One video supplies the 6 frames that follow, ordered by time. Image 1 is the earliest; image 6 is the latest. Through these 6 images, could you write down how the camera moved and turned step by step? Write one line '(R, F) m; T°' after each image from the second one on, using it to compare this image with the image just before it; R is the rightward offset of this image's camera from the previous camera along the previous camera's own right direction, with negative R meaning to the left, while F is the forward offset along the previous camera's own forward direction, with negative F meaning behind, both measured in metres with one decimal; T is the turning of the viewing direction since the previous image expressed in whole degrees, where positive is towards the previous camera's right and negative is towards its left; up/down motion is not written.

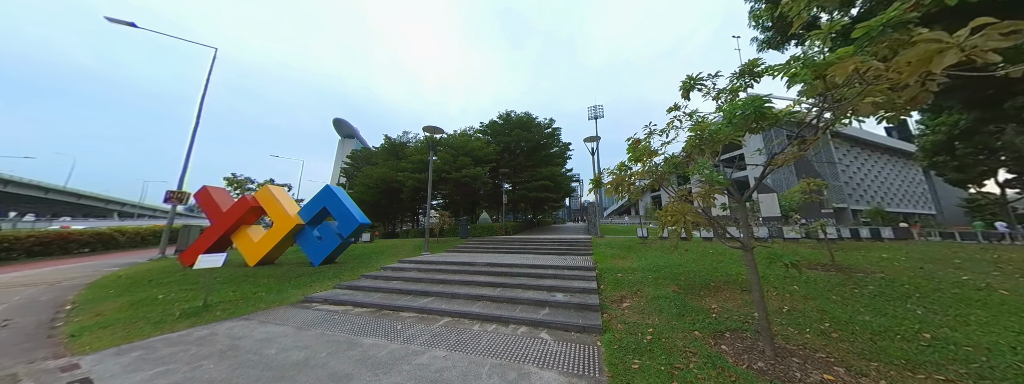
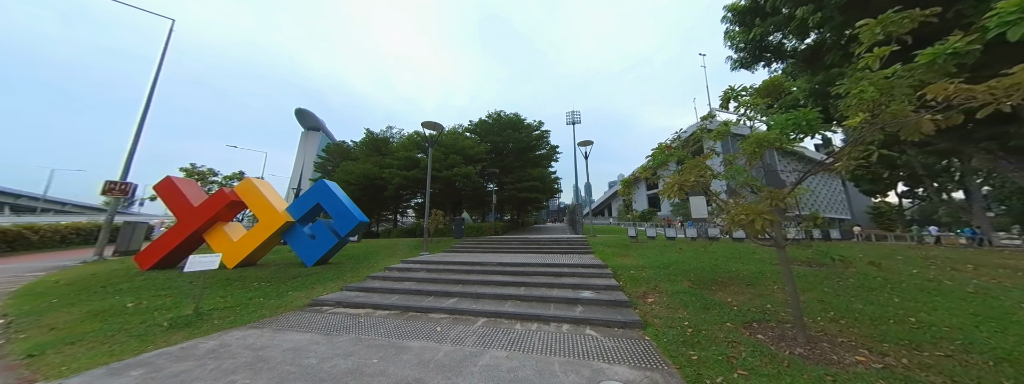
(-1.1, +0.1) m; +6°
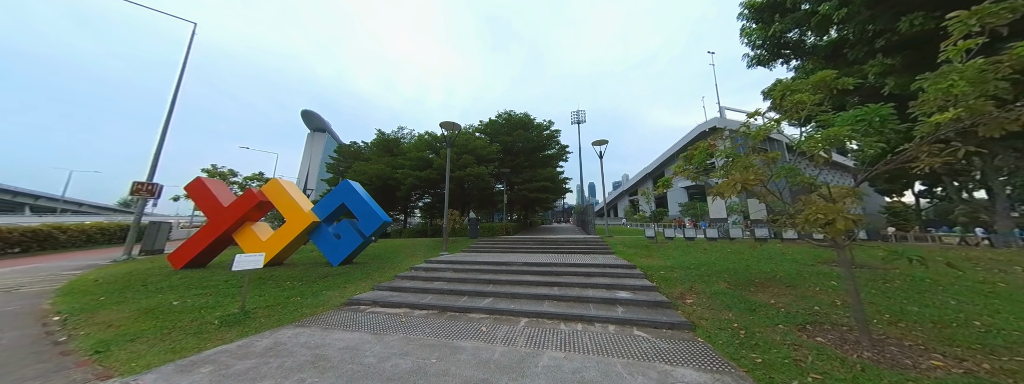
(-0.6, 0.0) m; -1°
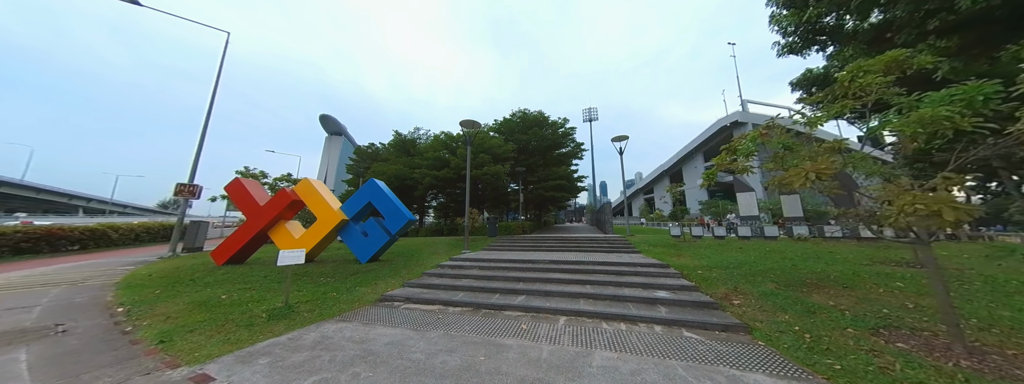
(-0.4, +0.1) m; -3°
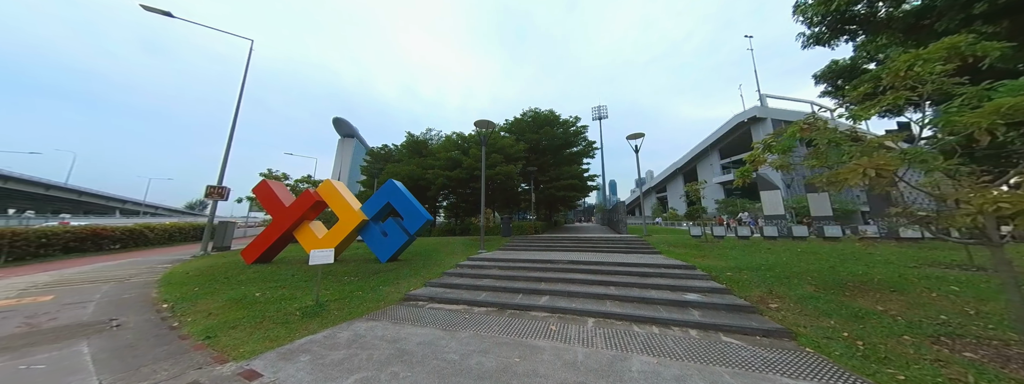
(-0.3, 0.0) m; -2°
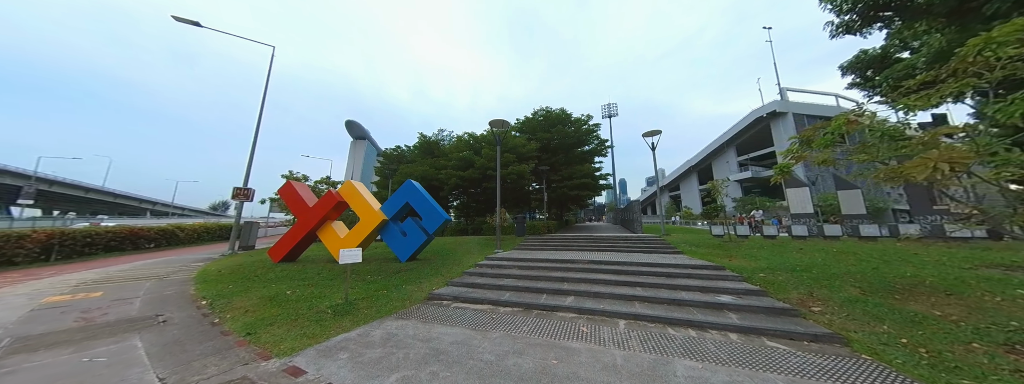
(-0.3, 0.0) m; -2°
